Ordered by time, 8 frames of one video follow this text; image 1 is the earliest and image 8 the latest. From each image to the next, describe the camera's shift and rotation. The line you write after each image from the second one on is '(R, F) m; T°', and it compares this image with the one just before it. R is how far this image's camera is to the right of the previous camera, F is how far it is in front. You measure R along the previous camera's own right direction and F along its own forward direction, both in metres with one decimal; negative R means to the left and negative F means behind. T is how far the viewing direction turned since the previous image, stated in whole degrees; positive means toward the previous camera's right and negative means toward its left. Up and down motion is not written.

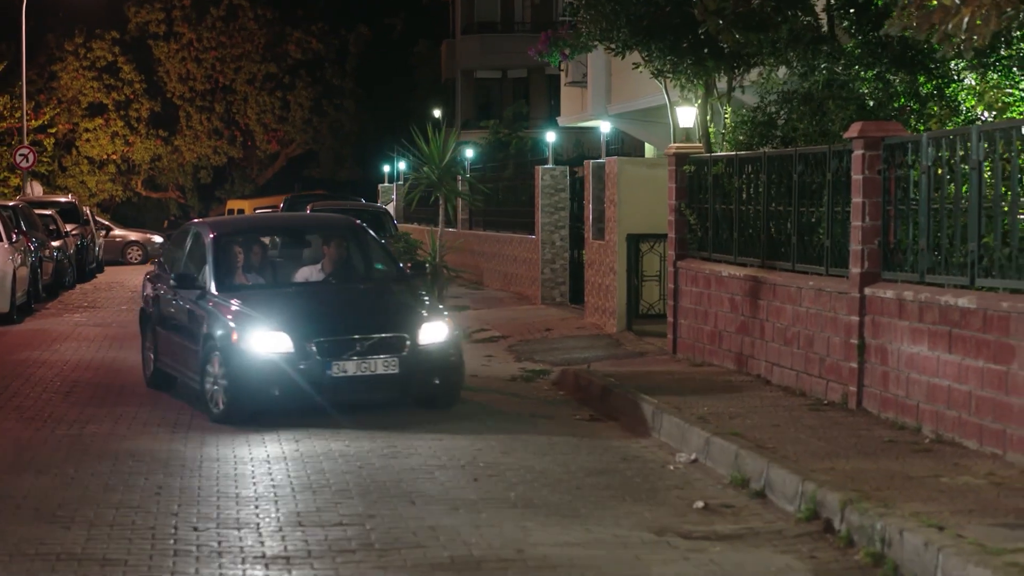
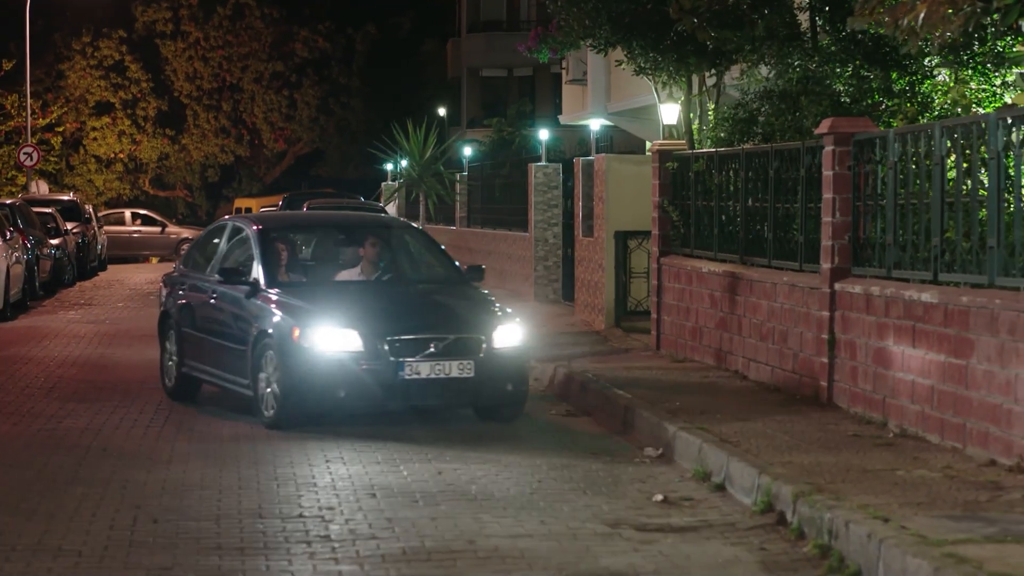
(+0.3, 0.0) m; 0°
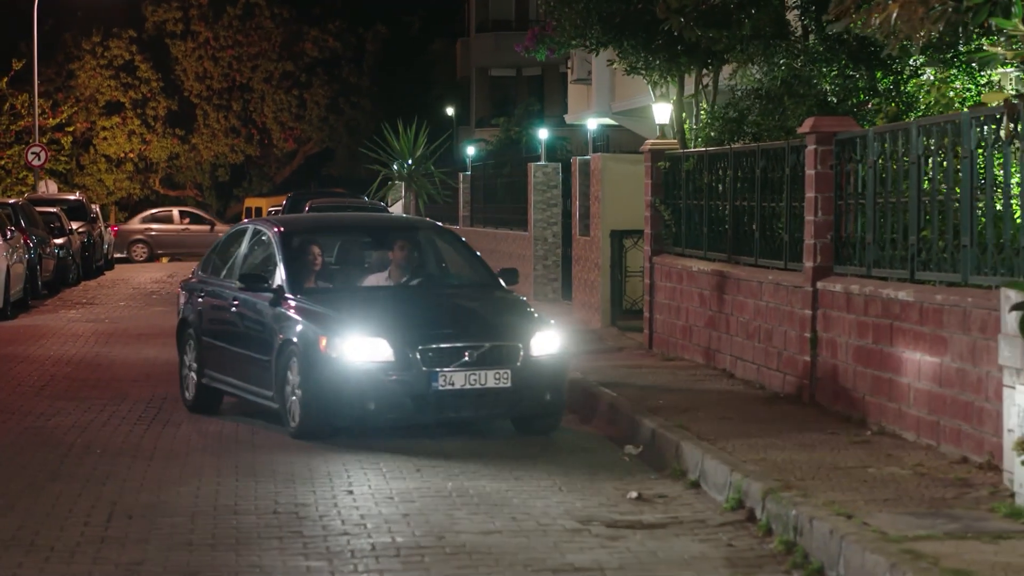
(+0.2, -0.1) m; 0°
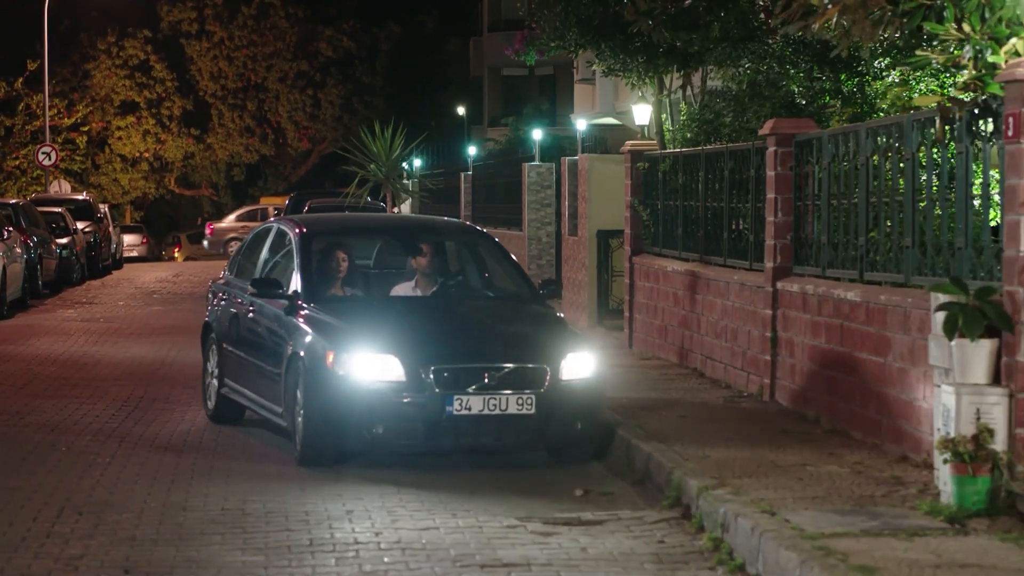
(+0.4, -0.1) m; -1°
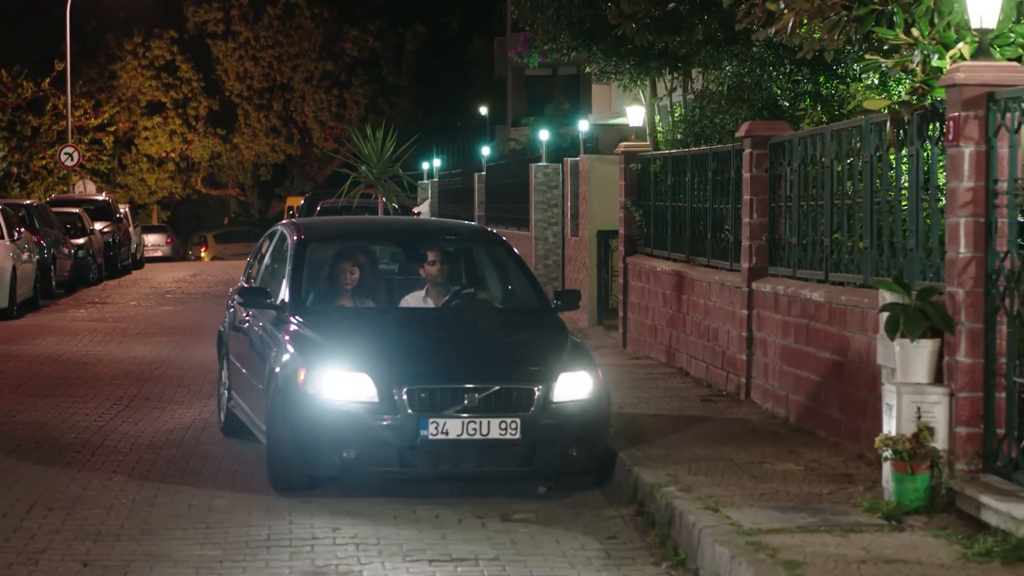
(+0.4, -0.2) m; -1°
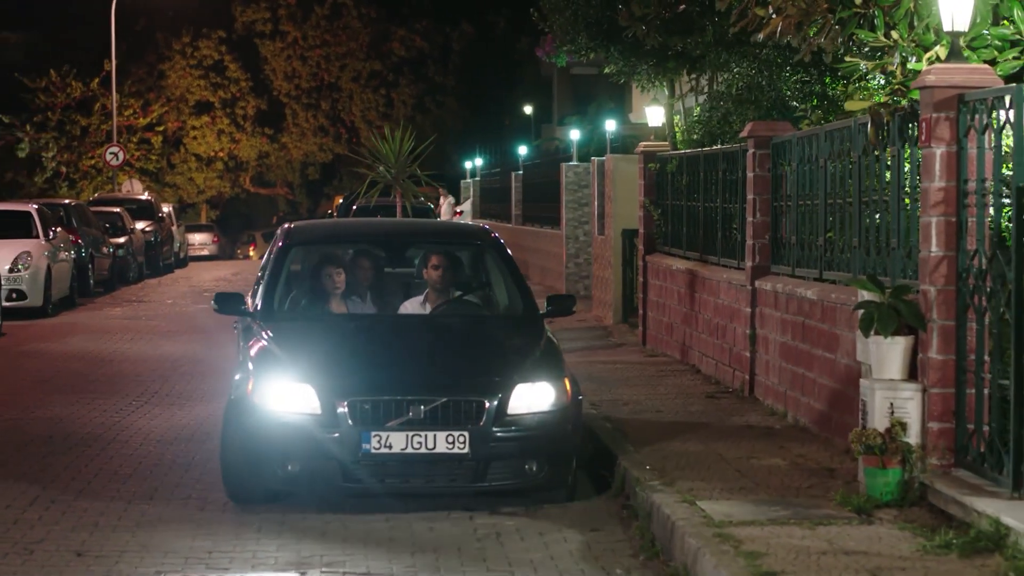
(+0.3, -0.2) m; -2°
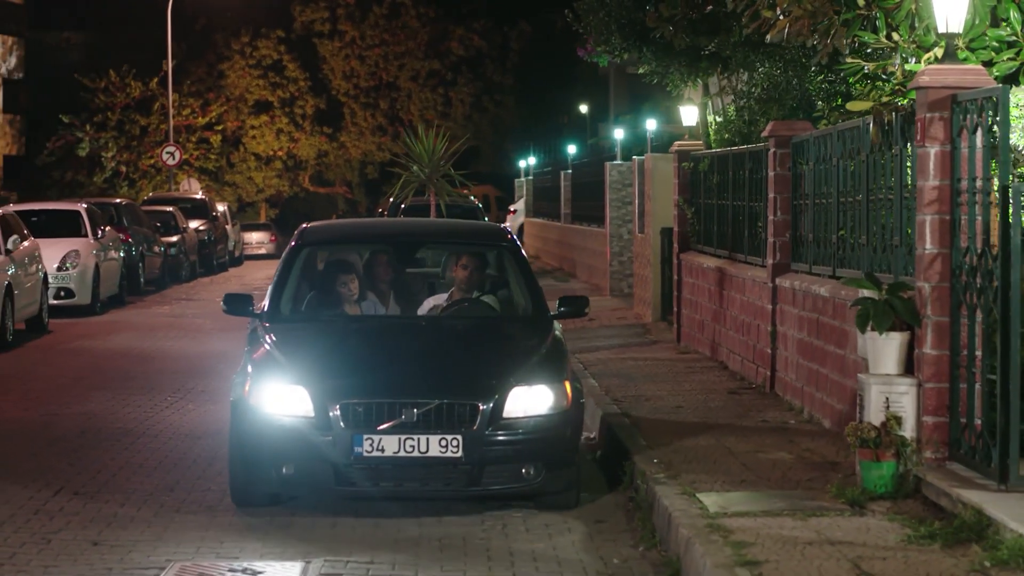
(+0.3, -0.2) m; -2°
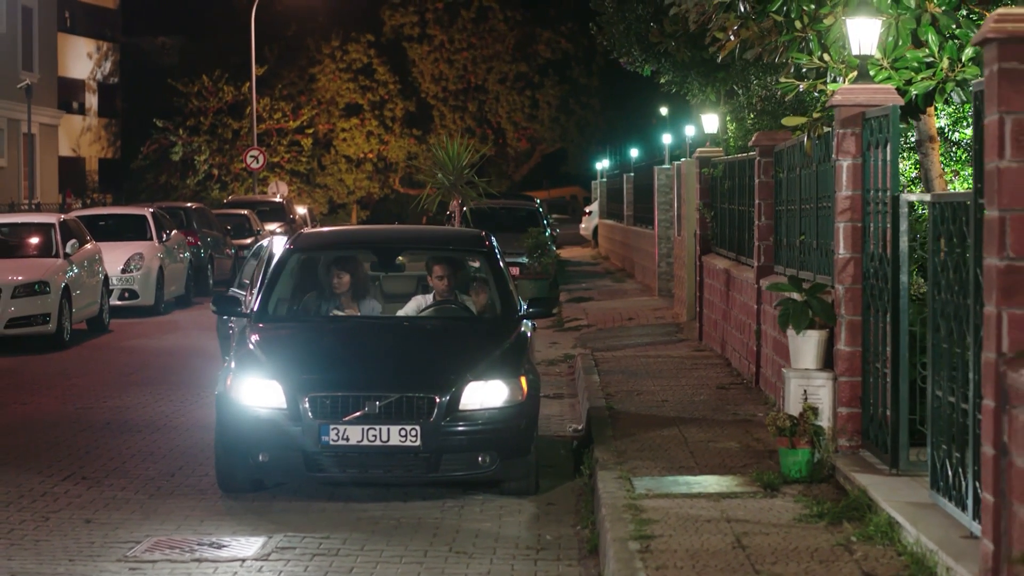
(+0.8, -0.7) m; -4°
